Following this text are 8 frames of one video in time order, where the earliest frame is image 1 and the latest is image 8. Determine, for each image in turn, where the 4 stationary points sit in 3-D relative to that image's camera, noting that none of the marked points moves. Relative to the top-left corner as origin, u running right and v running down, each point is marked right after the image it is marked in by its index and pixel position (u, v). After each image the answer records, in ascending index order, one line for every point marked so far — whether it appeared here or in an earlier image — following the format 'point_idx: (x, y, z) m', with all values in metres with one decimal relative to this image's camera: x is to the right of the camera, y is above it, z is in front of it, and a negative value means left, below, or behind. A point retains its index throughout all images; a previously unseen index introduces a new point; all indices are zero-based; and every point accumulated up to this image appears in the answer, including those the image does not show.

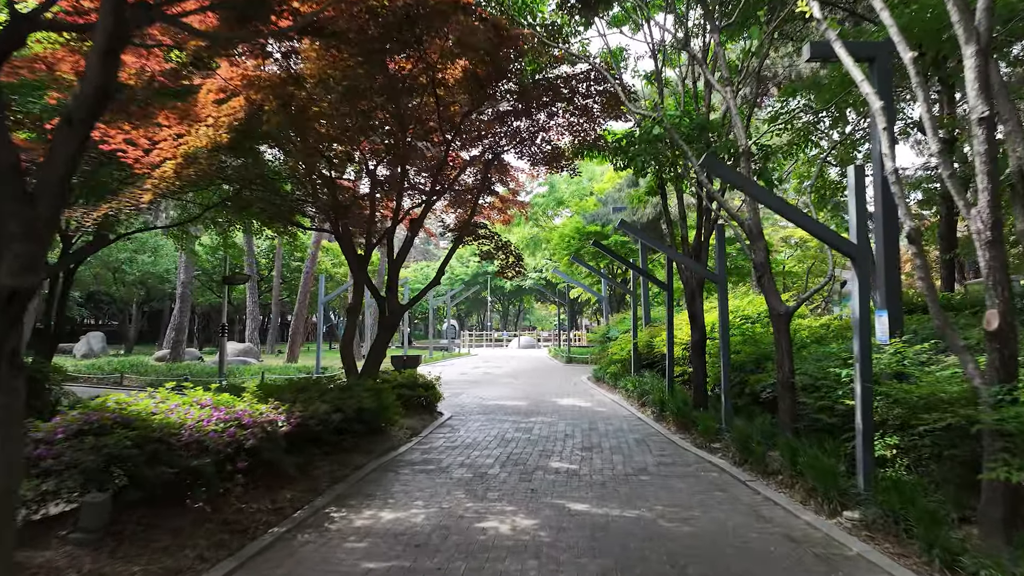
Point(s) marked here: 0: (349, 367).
0: (-2.4, -1.2, +10.1) m
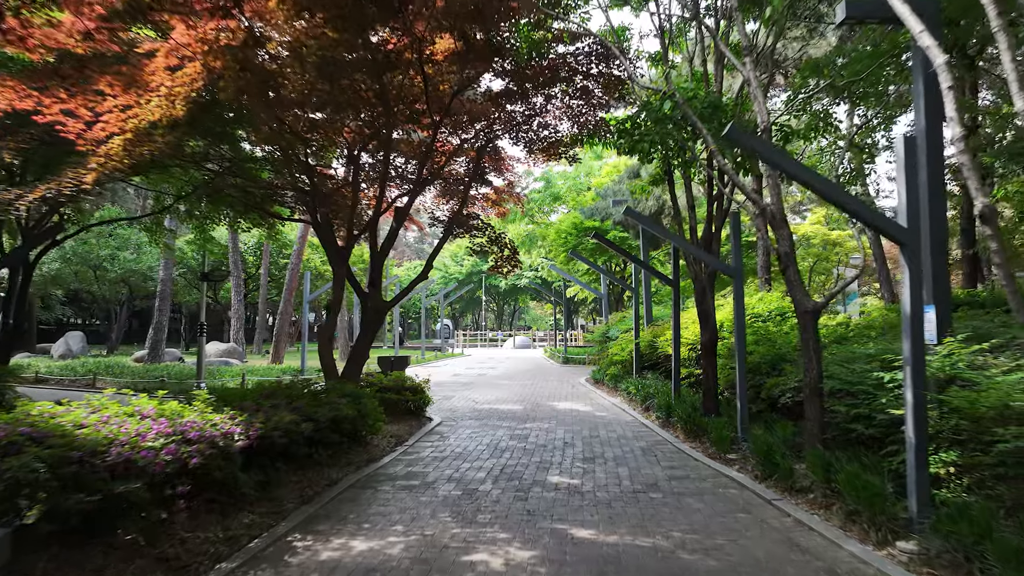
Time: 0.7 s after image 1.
0: (-2.5, -1.1, +9.3) m
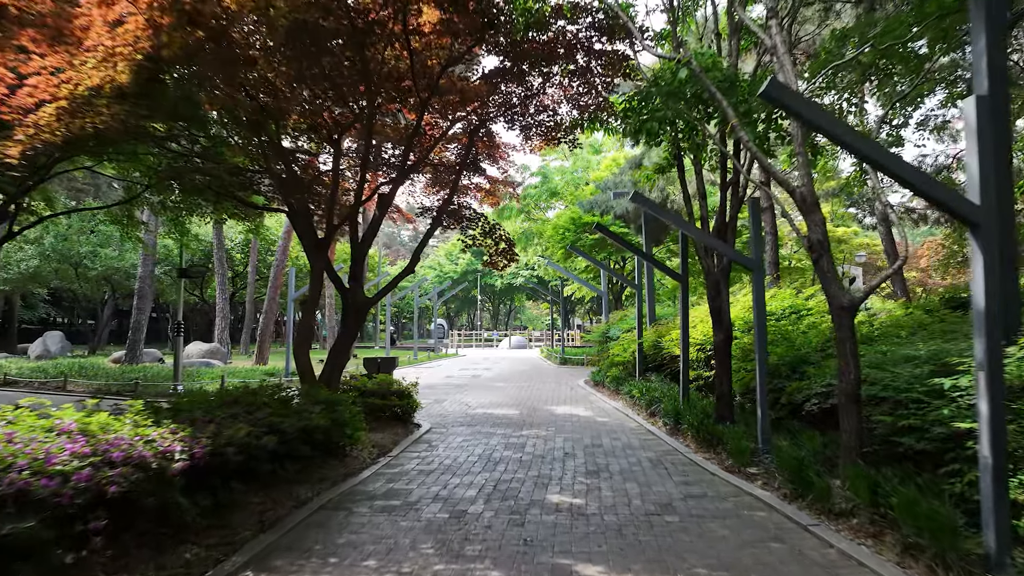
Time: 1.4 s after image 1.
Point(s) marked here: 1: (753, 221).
0: (-2.6, -1.1, +8.4) m
1: (+2.6, +0.7, +7.5) m
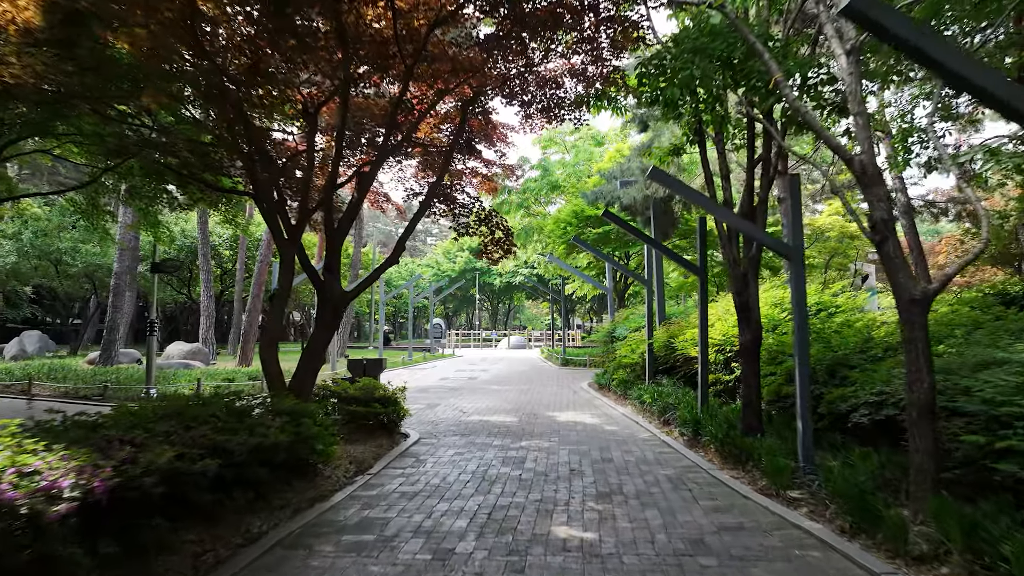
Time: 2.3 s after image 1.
0: (-2.6, -1.0, +7.3) m
1: (+2.6, +0.8, +6.4) m
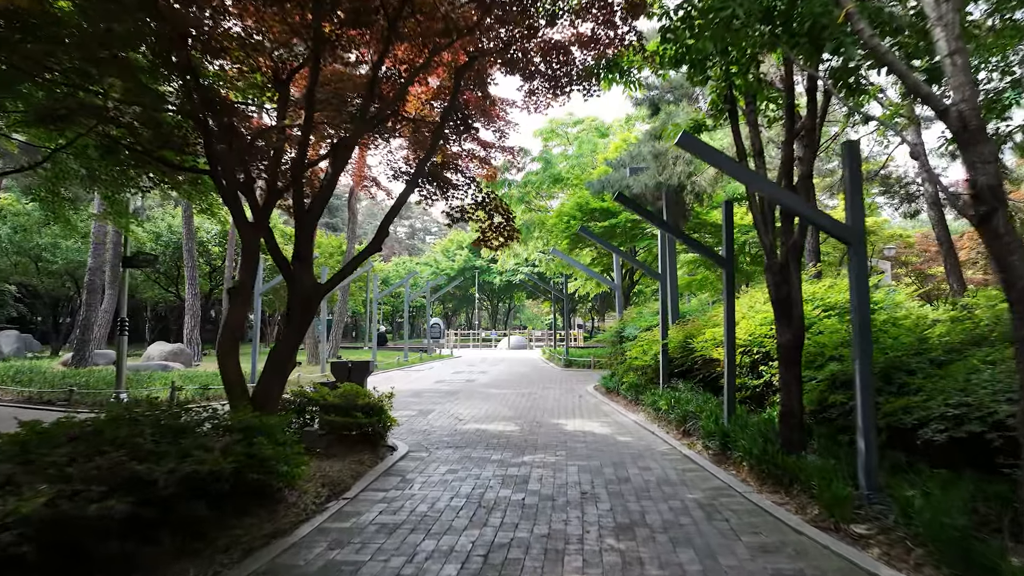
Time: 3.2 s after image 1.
0: (-2.6, -0.9, +6.3) m
1: (+2.6, +0.9, +5.3) m
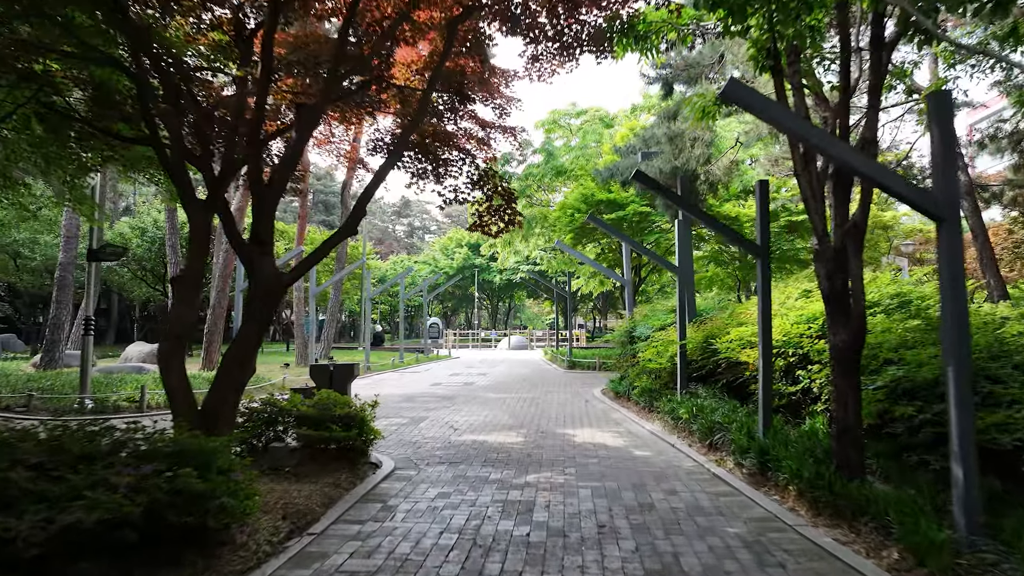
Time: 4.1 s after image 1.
0: (-2.6, -0.8, +5.2) m
1: (+2.7, +1.0, +4.2) m
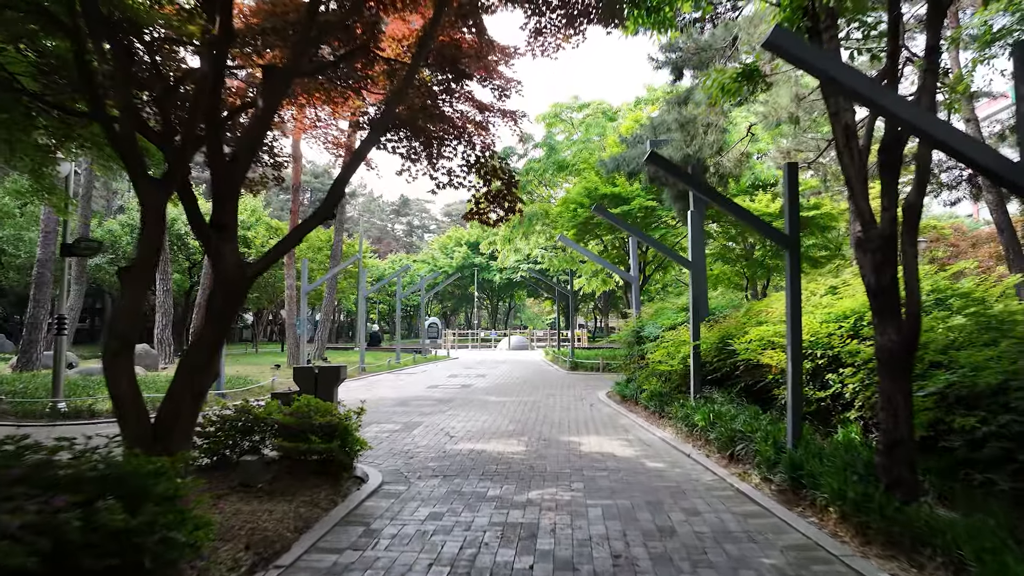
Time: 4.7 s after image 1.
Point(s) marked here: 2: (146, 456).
0: (-2.6, -0.8, +4.5) m
1: (+2.7, +1.0, +3.5) m
2: (-2.3, -1.0, +4.4) m
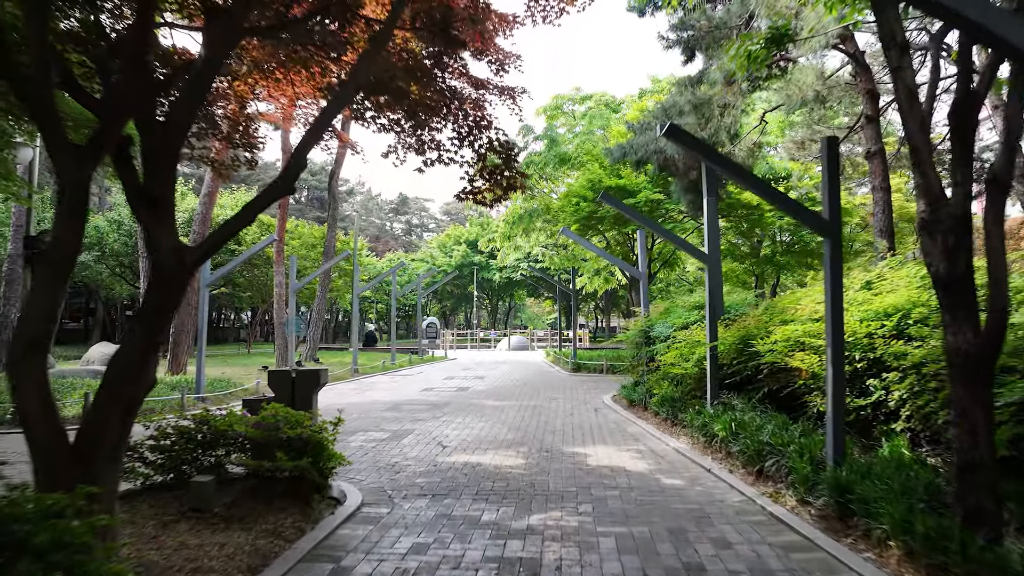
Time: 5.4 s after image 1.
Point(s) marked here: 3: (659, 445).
0: (-2.6, -0.7, +3.7) m
1: (+2.6, +1.1, +2.7) m
2: (-2.4, -1.0, +3.6) m
3: (+1.7, -1.8, +7.9) m
